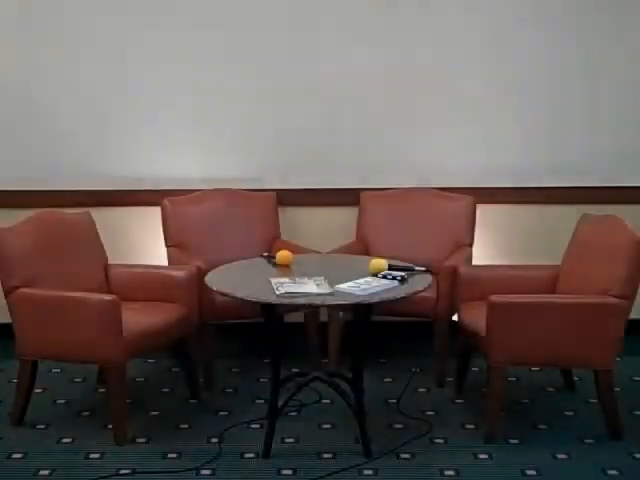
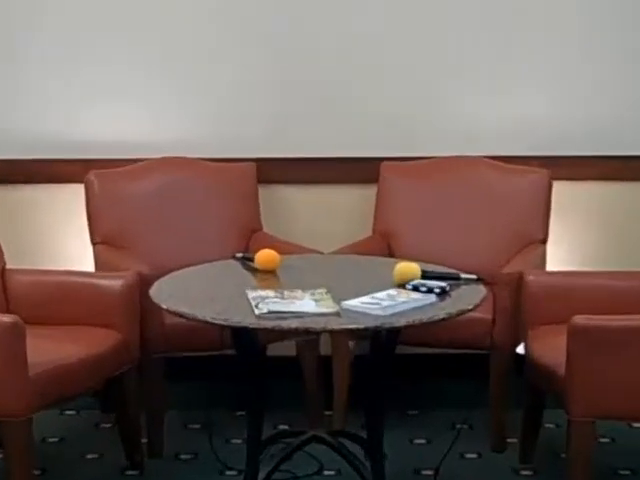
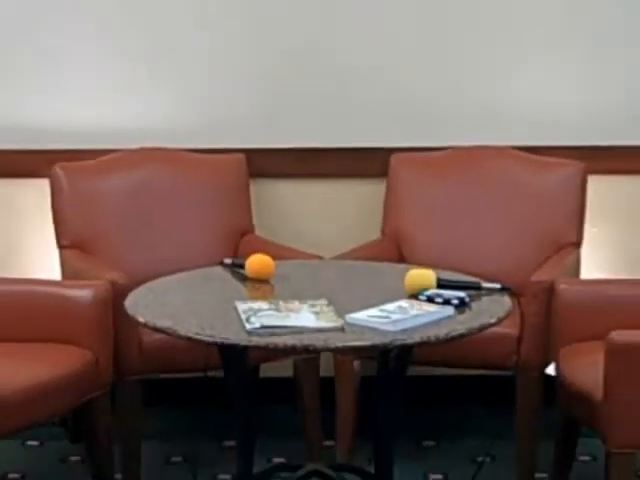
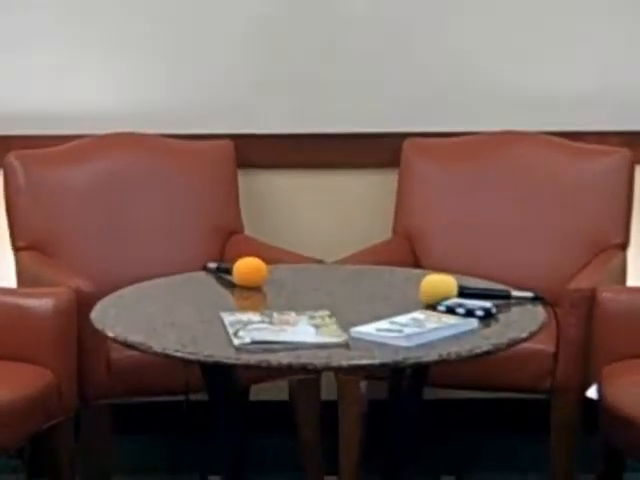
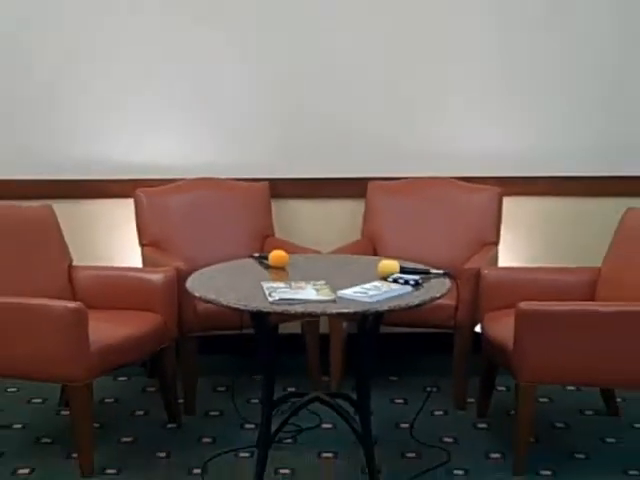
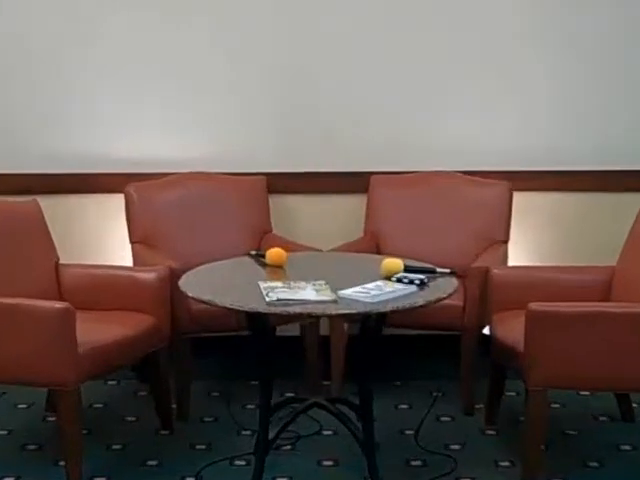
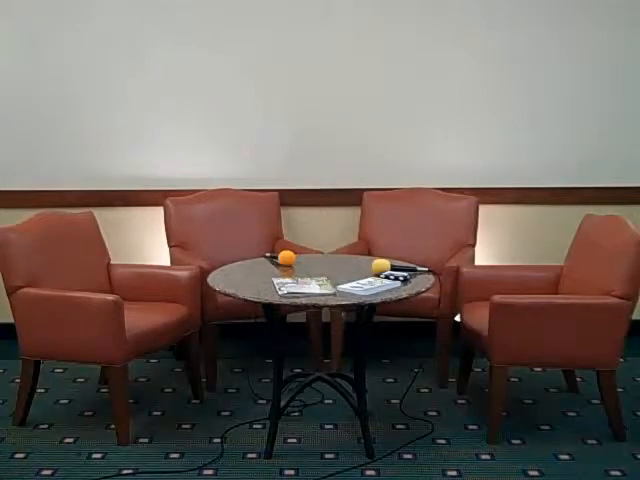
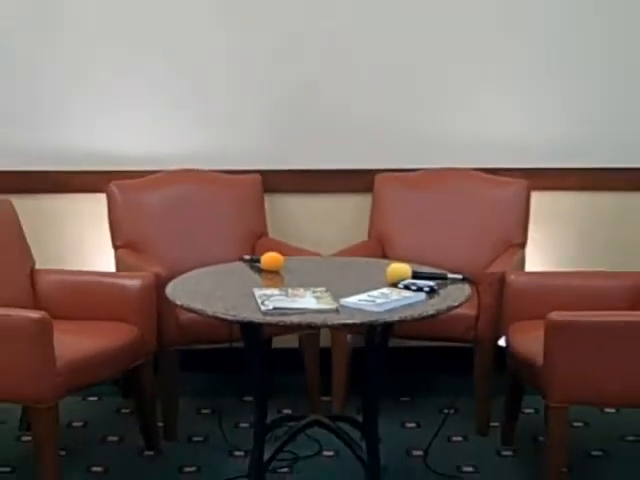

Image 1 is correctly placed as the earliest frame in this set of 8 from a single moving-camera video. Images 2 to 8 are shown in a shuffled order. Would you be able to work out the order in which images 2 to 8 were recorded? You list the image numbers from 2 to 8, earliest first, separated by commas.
6, 2, 4, 3, 8, 5, 7
